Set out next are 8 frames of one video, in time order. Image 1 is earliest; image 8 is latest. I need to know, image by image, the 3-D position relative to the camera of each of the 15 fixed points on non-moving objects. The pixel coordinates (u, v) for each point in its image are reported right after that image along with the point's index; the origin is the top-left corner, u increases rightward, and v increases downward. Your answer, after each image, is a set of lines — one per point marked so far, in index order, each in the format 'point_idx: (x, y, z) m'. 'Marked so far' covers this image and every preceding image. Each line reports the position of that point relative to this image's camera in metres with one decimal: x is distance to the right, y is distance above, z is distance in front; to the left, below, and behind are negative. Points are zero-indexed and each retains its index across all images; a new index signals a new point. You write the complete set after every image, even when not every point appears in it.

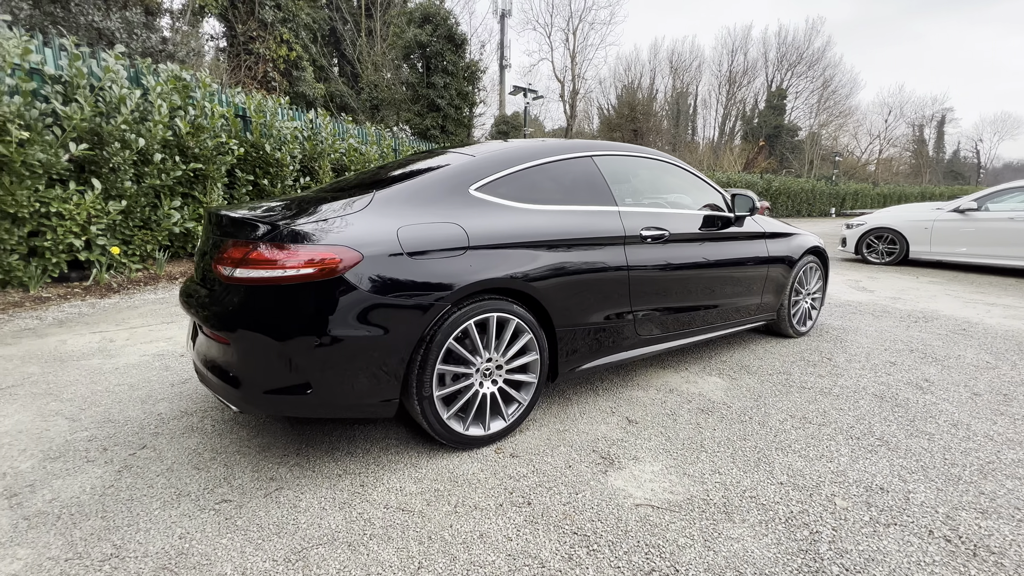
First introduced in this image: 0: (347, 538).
0: (-0.7, -1.0, +1.8) m
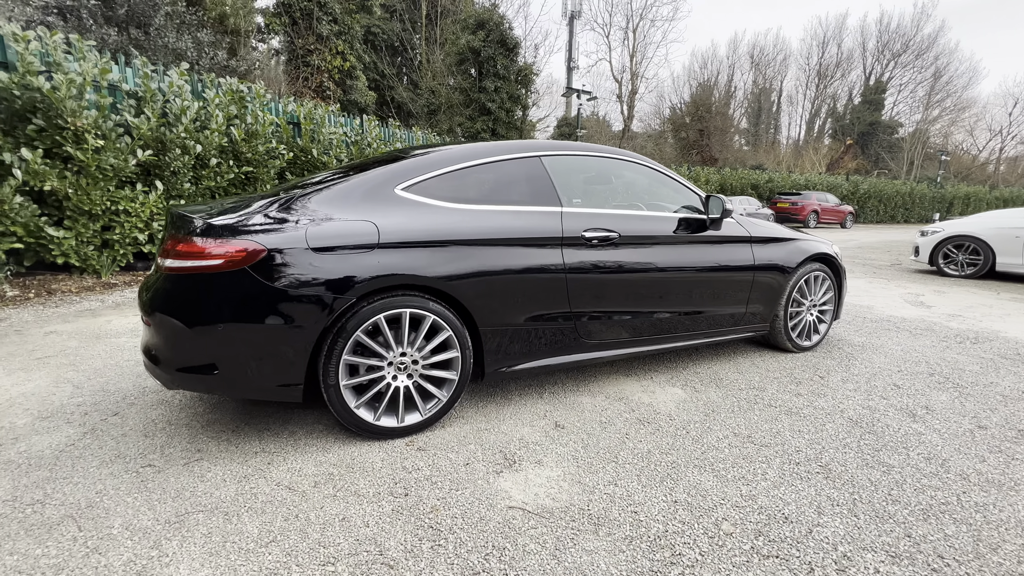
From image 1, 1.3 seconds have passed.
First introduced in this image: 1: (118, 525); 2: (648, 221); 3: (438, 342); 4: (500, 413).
0: (-1.2, -0.9, +1.9) m
1: (-1.6, -1.0, +1.8) m
2: (+0.9, +0.5, +3.2) m
3: (-0.4, -0.3, +2.5) m
4: (-0.1, -0.8, +2.8) m
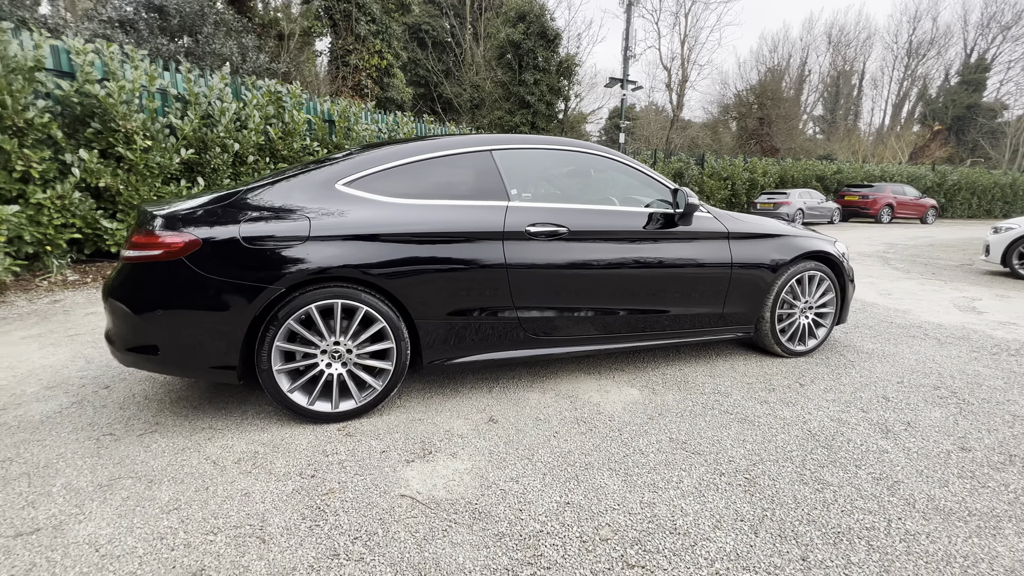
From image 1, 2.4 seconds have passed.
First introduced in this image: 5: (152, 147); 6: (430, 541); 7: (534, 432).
0: (-1.7, -0.9, +2.1) m
1: (-2.1, -0.9, +2.1) m
2: (+0.6, +0.5, +3.1) m
3: (-0.8, -0.2, +2.6) m
4: (-0.5, -0.7, +2.8) m
5: (-5.3, +2.1, +6.6) m
6: (-0.3, -1.0, +1.7) m
7: (+0.1, -0.8, +2.5) m
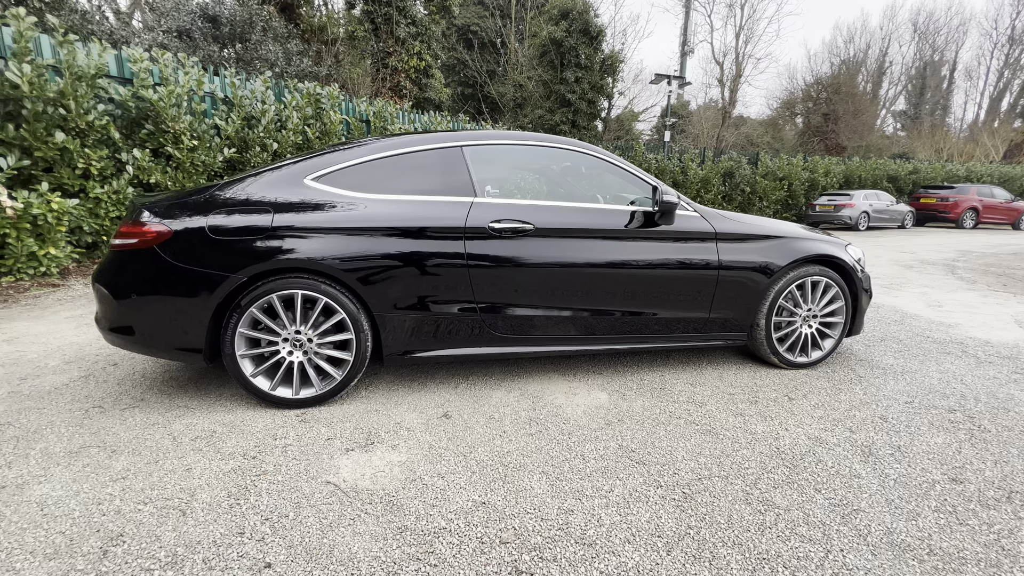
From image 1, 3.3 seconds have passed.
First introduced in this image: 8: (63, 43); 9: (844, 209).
0: (-2.0, -0.8, +2.3) m
1: (-2.4, -0.8, +2.3) m
2: (+0.4, +0.5, +3.0) m
3: (-1.1, -0.2, +2.7) m
4: (-0.7, -0.7, +2.8) m
5: (-5.0, +2.3, +7.1) m
6: (-0.7, -0.9, +1.7) m
7: (-0.2, -0.8, +2.5) m
8: (-5.9, +3.2, +5.8) m
9: (+14.1, +3.4, +19.0) m
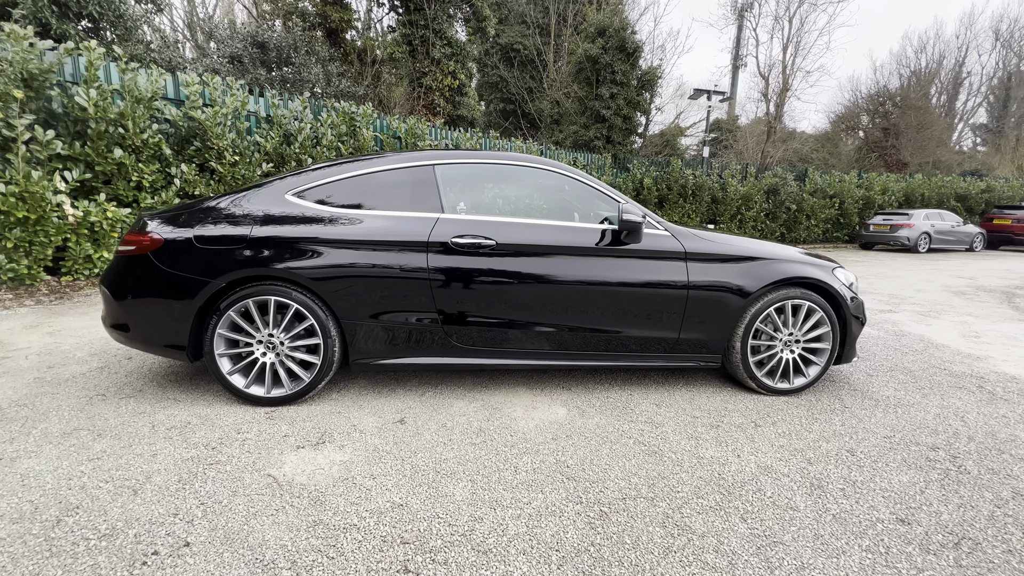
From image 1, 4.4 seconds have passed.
0: (-2.3, -0.8, +2.6) m
1: (-2.7, -0.8, +2.6) m
2: (+0.2, +0.4, +3.1) m
3: (-1.3, -0.2, +2.9) m
4: (-1.0, -0.7, +3.0) m
5: (-4.7, +2.2, +7.8) m
6: (-1.1, -1.0, +1.9) m
7: (-0.5, -0.9, +2.6) m
8: (-5.7, +3.2, +6.6) m
9: (+15.4, +2.3, +17.7) m
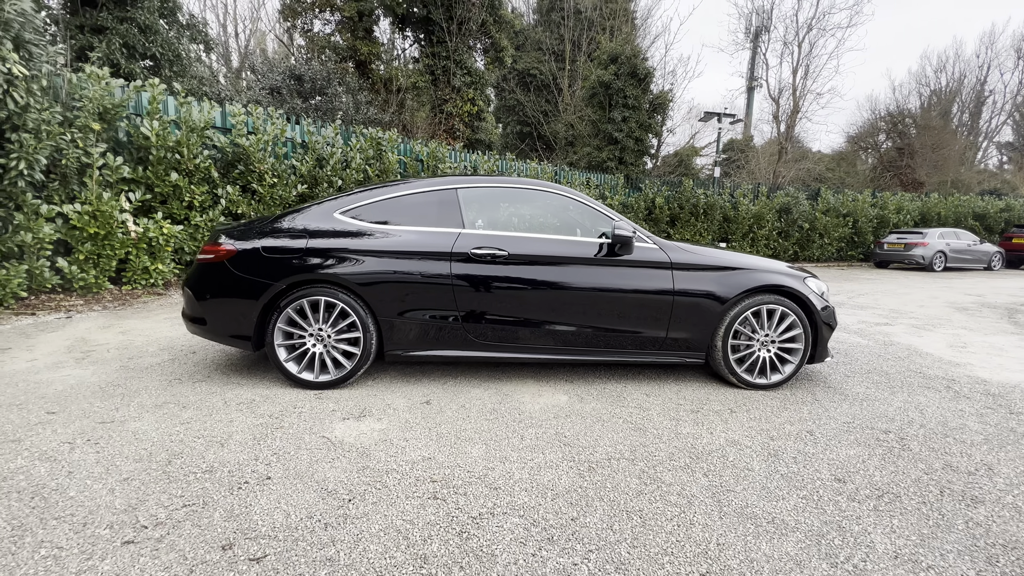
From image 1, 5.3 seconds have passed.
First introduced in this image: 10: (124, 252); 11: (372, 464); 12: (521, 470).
0: (-2.3, -0.8, +3.2) m
1: (-2.7, -0.8, +3.2) m
2: (+0.3, +0.4, +3.6) m
3: (-1.3, -0.3, +3.4) m
4: (-0.9, -0.8, +3.5) m
5: (-4.5, +2.0, +8.5) m
6: (-1.0, -0.9, +2.4) m
7: (-0.4, -0.9, +3.1) m
8: (-5.5, +3.1, +7.4) m
9: (+16.0, +1.6, +17.8) m
10: (-6.0, +0.6, +6.9) m
11: (-0.7, -0.9, +2.4) m
12: (+0.1, -1.0, +2.4) m
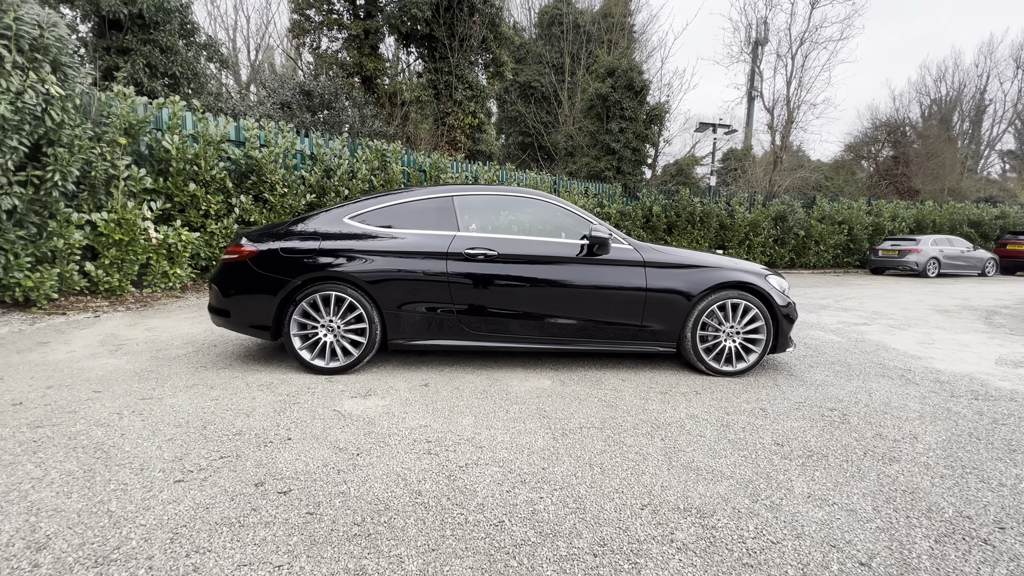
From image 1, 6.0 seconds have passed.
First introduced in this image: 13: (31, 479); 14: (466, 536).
0: (-2.4, -0.8, +3.6) m
1: (-2.8, -0.8, +3.6) m
2: (+0.2, +0.4, +4.0) m
3: (-1.4, -0.2, +3.9) m
4: (-1.0, -0.7, +3.9) m
5: (-4.5, +1.9, +9.0) m
6: (-1.1, -0.9, +2.8) m
7: (-0.5, -0.8, +3.5) m
8: (-5.5, +3.0, +8.0) m
9: (+16.0, +1.4, +18.1) m
10: (-6.0, +0.5, +7.4) m
11: (-0.8, -0.9, +2.8) m
12: (0.0, -0.9, +2.8) m
13: (-2.4, -0.9, +2.2) m
14: (-0.2, -1.0, +1.9) m
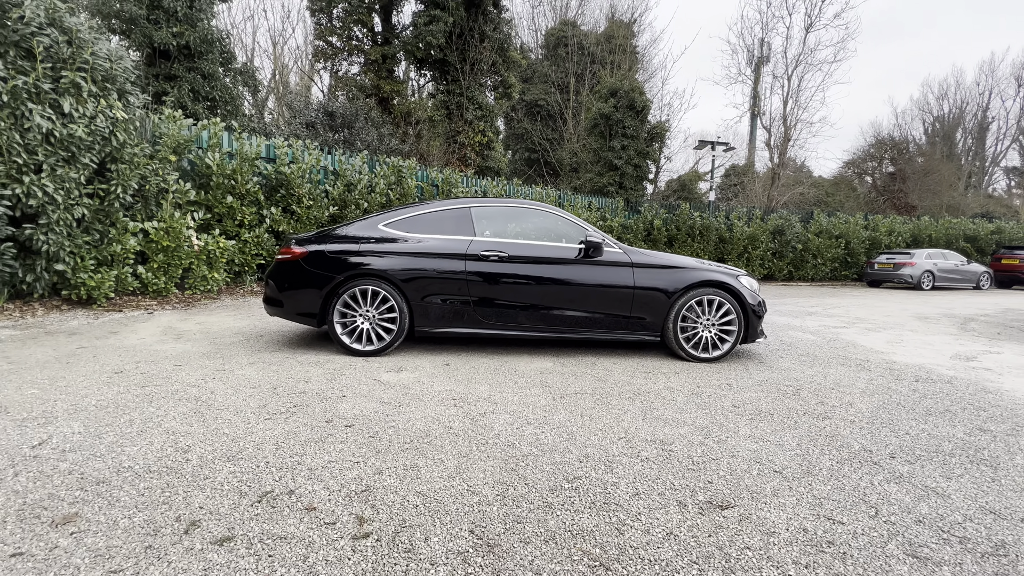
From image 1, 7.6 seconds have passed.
0: (-2.3, -0.7, +4.3) m
1: (-2.7, -0.7, +4.3) m
2: (+0.3, +0.4, +4.8) m
3: (-1.3, -0.2, +4.6) m
4: (-0.9, -0.7, +4.6) m
5: (-4.4, +1.8, +9.9) m
6: (-1.1, -0.8, +3.5) m
7: (-0.5, -0.8, +4.2) m
8: (-5.4, +2.9, +8.8) m
9: (+16.3, +0.9, +18.7) m
10: (-5.9, +0.5, +8.2) m
11: (-0.8, -0.8, +3.5) m
12: (0.0, -0.8, +3.5) m
13: (-2.3, -0.8, +2.9) m
14: (-0.1, -0.9, +2.5) m
